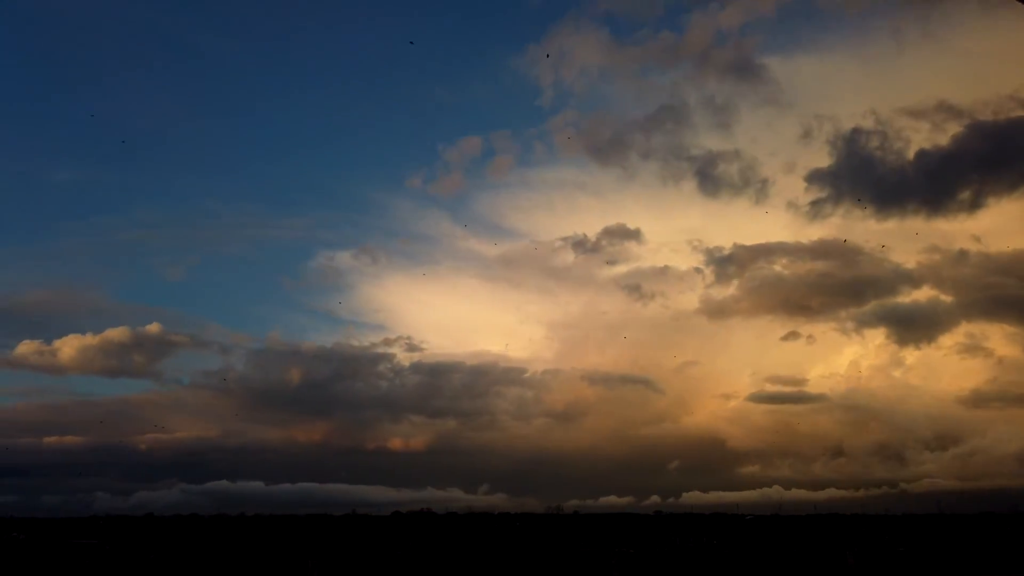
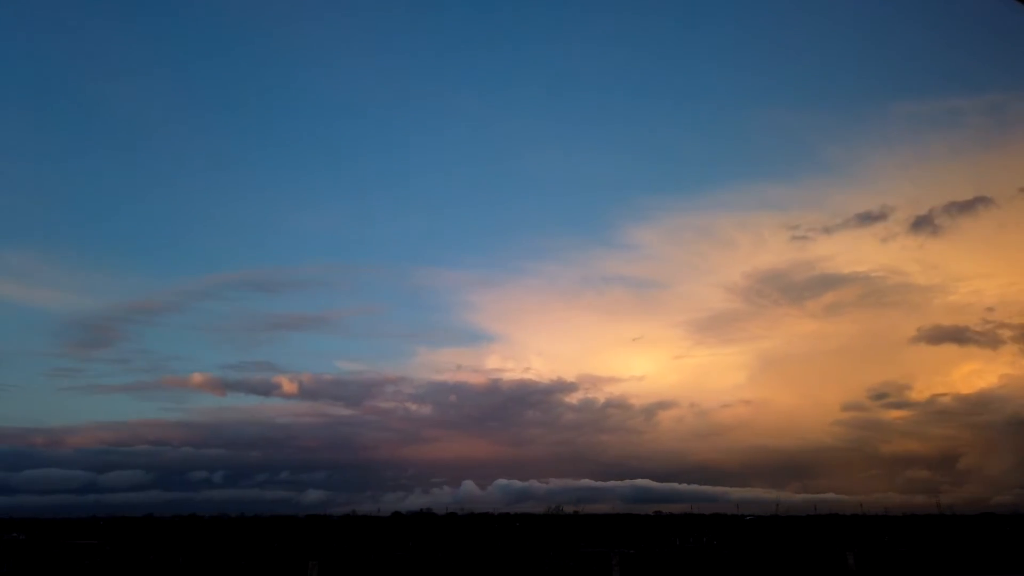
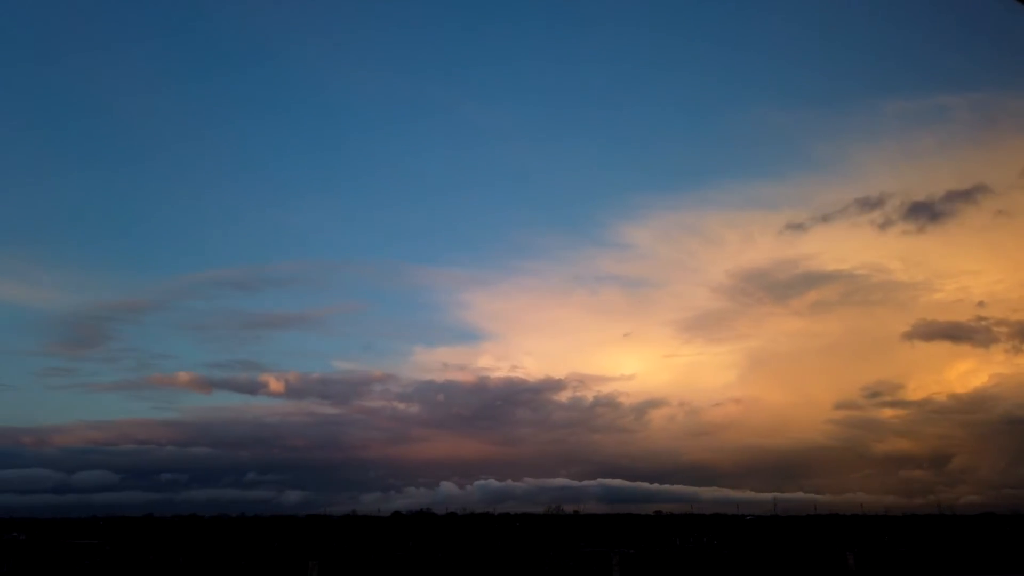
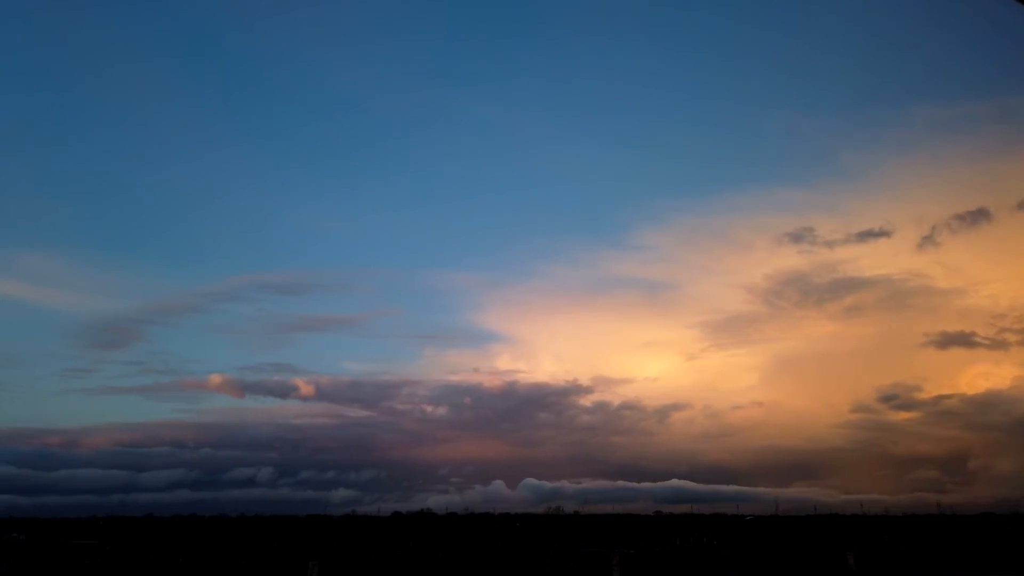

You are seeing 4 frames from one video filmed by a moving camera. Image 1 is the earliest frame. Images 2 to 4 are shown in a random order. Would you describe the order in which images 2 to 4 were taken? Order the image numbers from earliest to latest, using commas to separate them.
3, 2, 4
